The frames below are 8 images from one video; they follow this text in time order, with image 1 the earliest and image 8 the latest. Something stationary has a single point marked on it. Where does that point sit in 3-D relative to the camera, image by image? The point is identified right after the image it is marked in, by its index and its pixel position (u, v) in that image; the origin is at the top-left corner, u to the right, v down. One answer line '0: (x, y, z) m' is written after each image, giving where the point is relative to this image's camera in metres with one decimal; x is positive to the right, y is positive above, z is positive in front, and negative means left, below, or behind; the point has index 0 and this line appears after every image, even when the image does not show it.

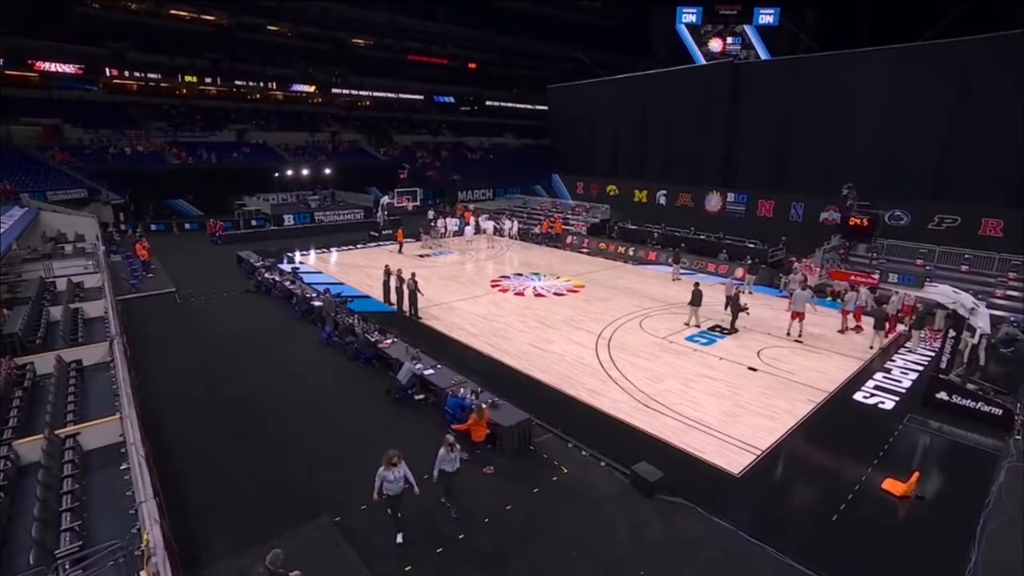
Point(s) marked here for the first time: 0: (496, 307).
0: (-0.5, -0.6, +15.4) m
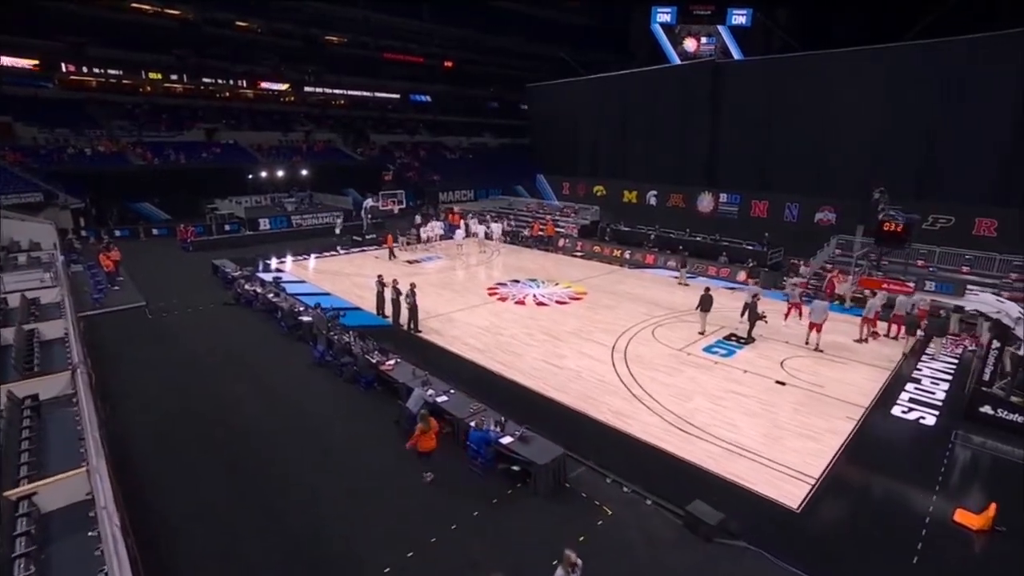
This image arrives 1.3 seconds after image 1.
0: (-0.4, -0.9, +14.4) m
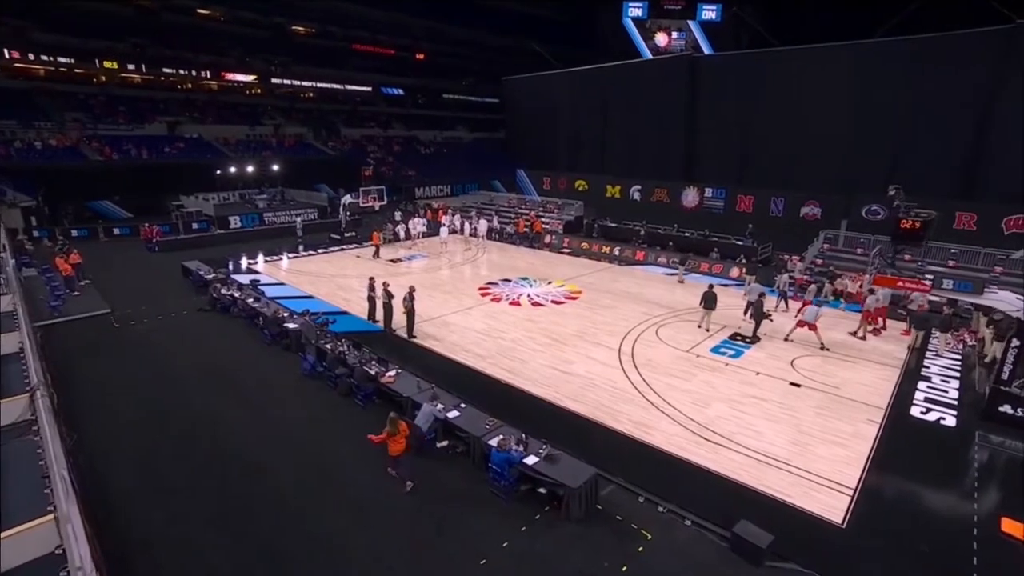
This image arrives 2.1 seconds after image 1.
0: (-0.5, -0.9, +13.8) m
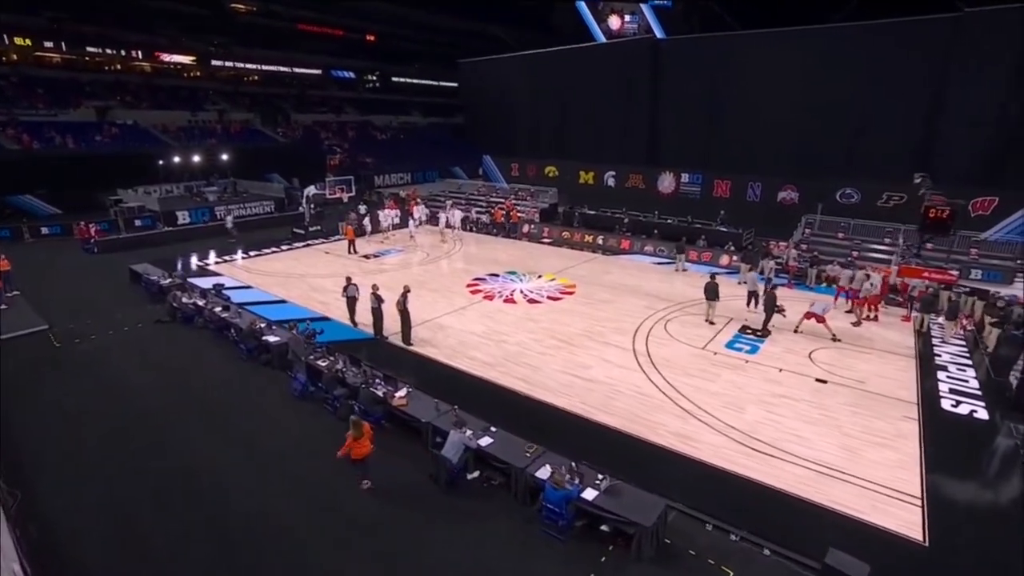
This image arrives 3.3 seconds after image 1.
0: (-0.5, -0.9, +12.8) m
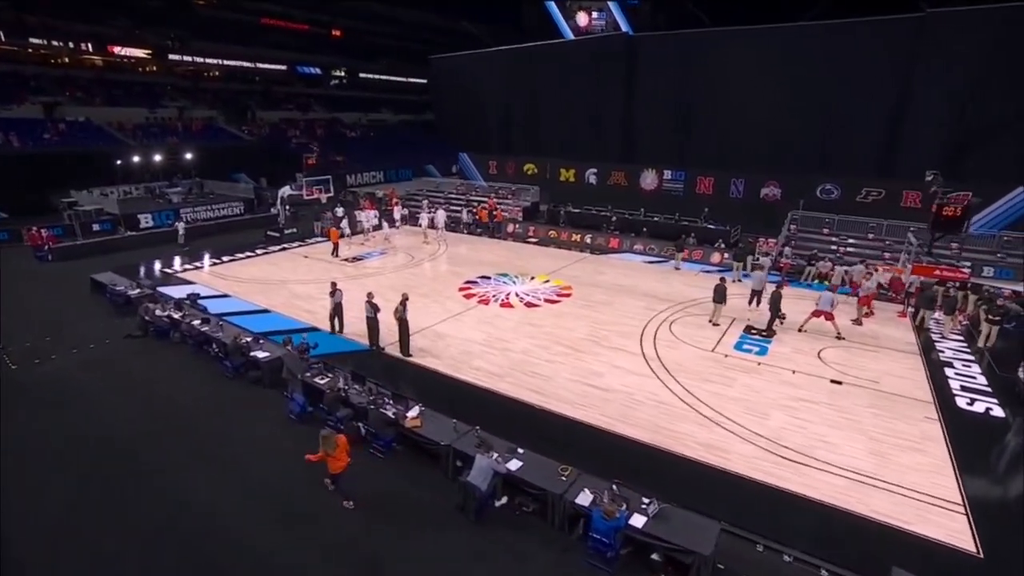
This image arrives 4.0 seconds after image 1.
0: (-0.4, -1.0, +12.3) m
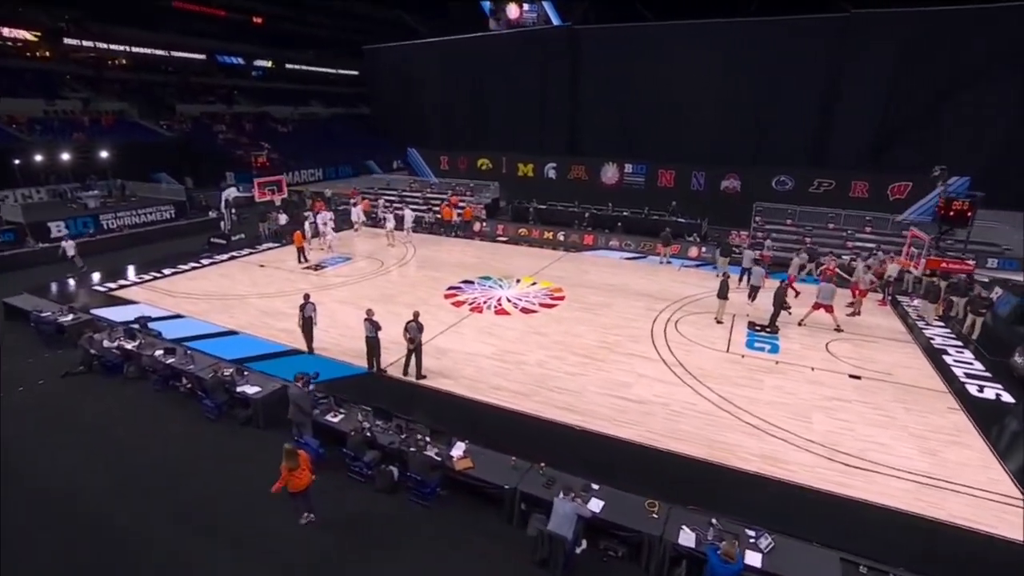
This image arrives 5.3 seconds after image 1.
0: (-0.3, -1.2, +11.4) m
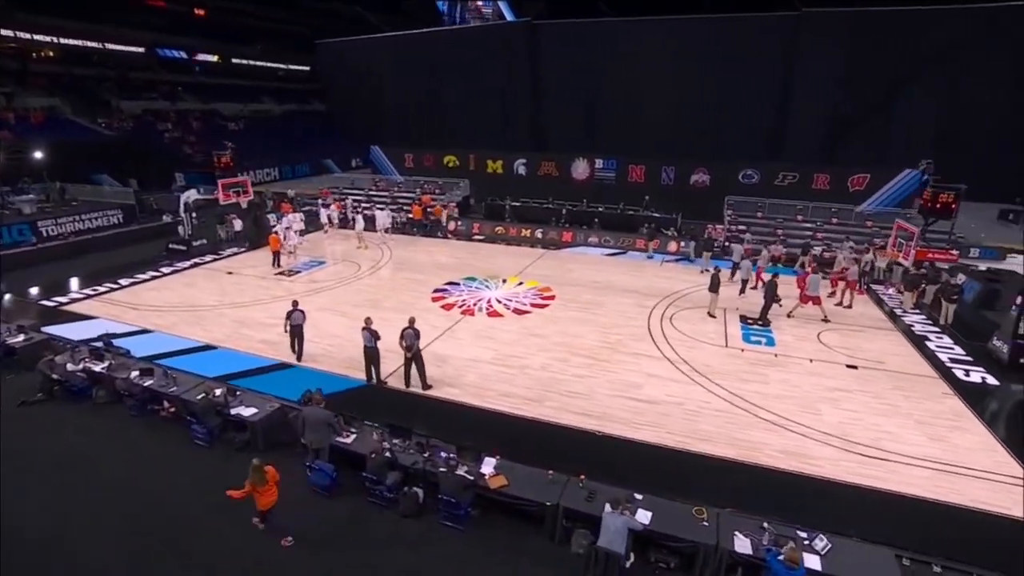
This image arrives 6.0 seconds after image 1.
0: (-0.3, -1.2, +11.1) m
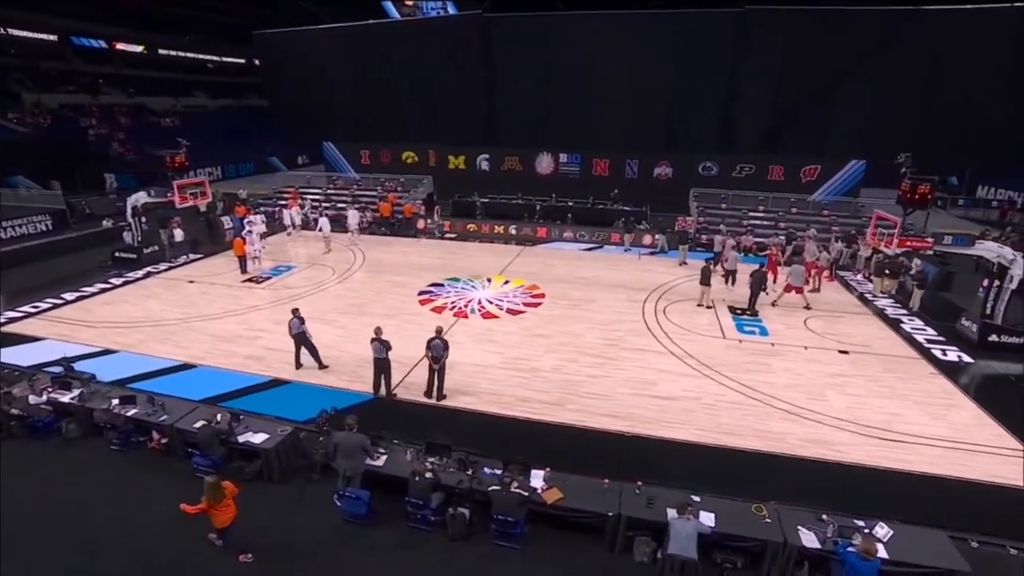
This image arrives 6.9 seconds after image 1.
0: (-0.3, -1.2, +10.8) m
